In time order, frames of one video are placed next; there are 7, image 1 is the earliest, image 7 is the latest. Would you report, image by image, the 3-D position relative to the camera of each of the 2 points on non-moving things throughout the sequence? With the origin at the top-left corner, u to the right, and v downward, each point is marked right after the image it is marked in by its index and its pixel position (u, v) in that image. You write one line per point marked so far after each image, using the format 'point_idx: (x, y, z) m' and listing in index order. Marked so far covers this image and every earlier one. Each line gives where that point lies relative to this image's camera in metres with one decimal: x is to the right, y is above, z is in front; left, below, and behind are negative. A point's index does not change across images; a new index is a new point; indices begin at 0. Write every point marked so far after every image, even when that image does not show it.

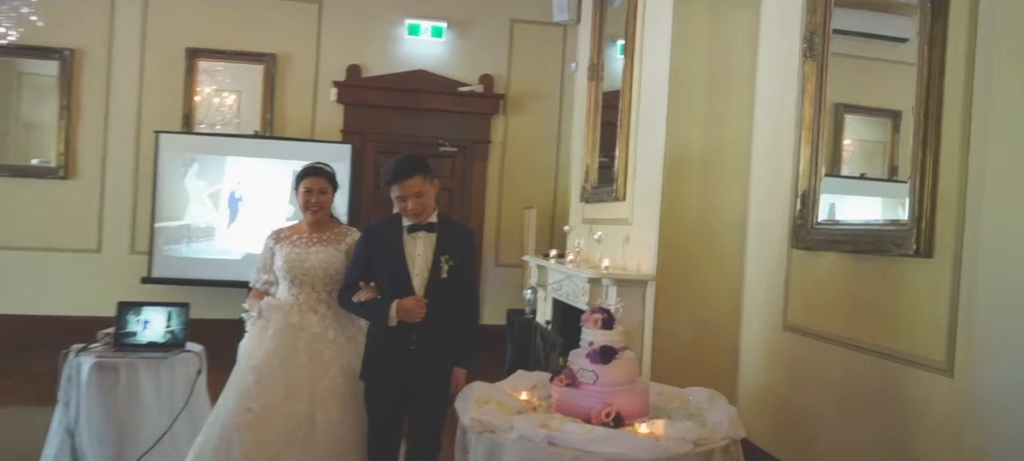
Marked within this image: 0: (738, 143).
0: (+1.0, +0.4, +3.3) m
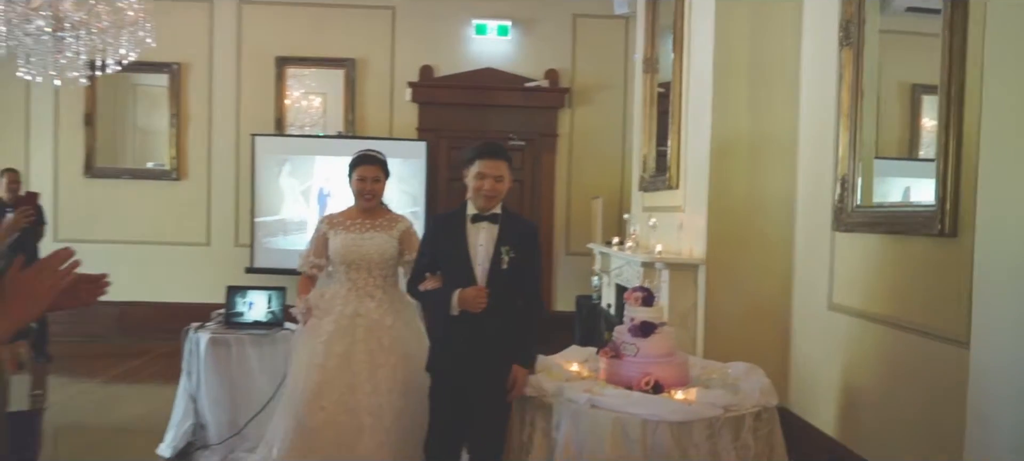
0: (+1.2, +0.5, +3.5) m
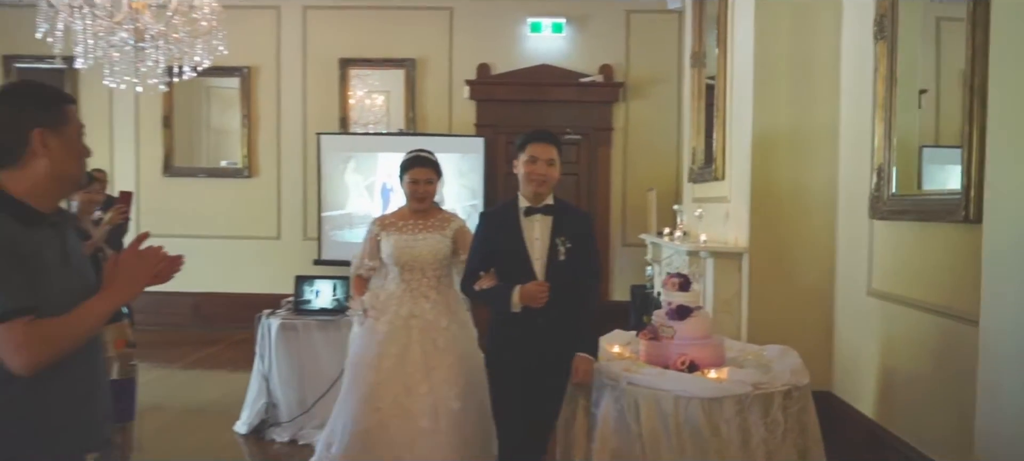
0: (+1.4, +0.5, +3.5) m
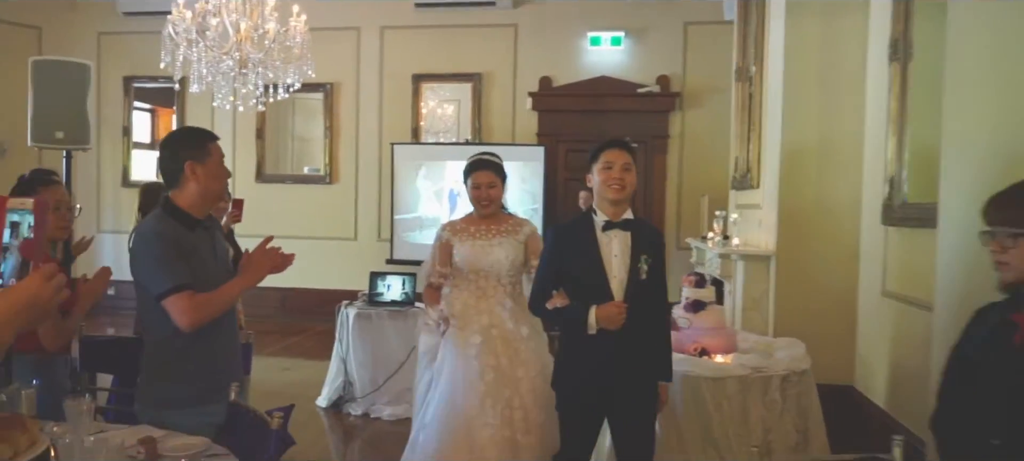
0: (+1.7, +0.5, +3.8) m
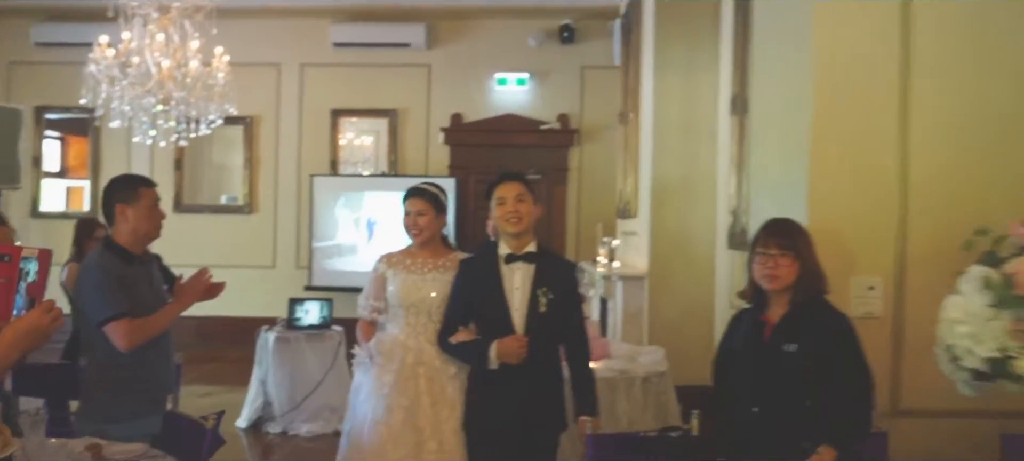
0: (+1.1, +0.3, +4.5) m
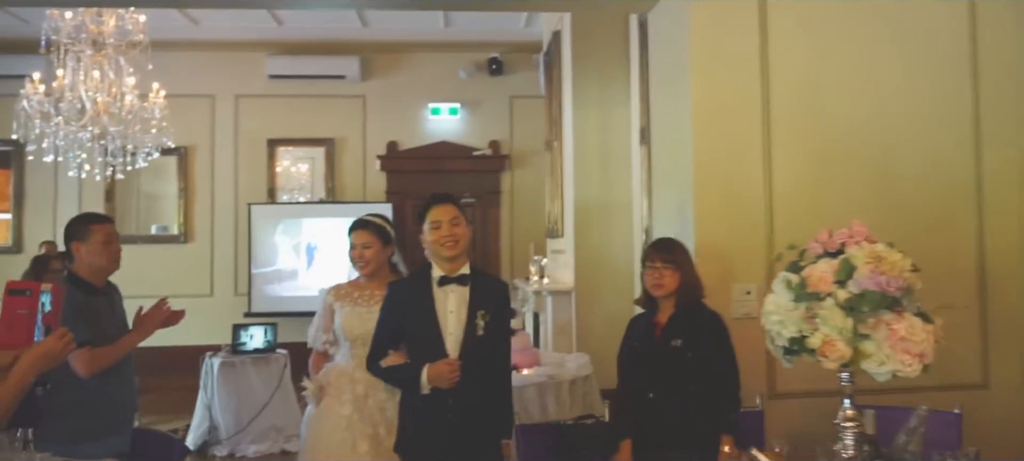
0: (+0.7, +0.2, +5.0) m
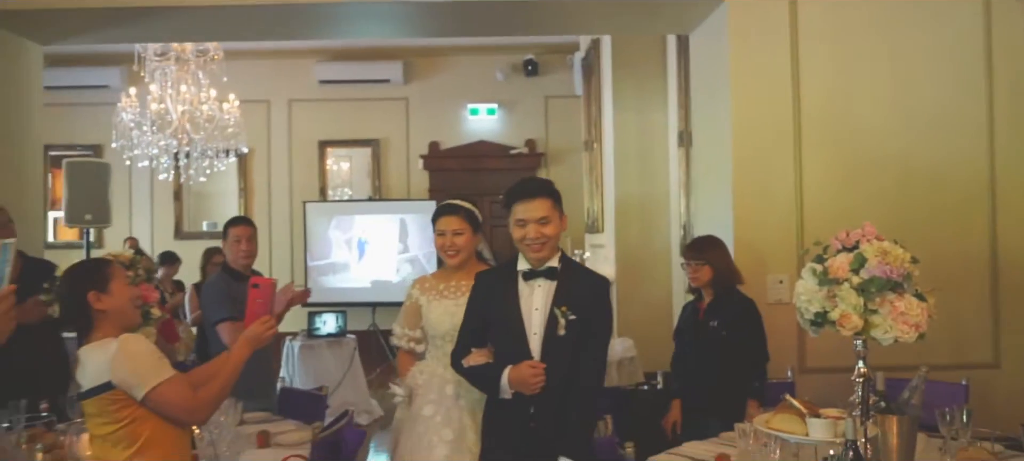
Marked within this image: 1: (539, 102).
0: (+1.1, +0.3, +5.4) m
1: (+0.3, +1.4, +8.7) m
